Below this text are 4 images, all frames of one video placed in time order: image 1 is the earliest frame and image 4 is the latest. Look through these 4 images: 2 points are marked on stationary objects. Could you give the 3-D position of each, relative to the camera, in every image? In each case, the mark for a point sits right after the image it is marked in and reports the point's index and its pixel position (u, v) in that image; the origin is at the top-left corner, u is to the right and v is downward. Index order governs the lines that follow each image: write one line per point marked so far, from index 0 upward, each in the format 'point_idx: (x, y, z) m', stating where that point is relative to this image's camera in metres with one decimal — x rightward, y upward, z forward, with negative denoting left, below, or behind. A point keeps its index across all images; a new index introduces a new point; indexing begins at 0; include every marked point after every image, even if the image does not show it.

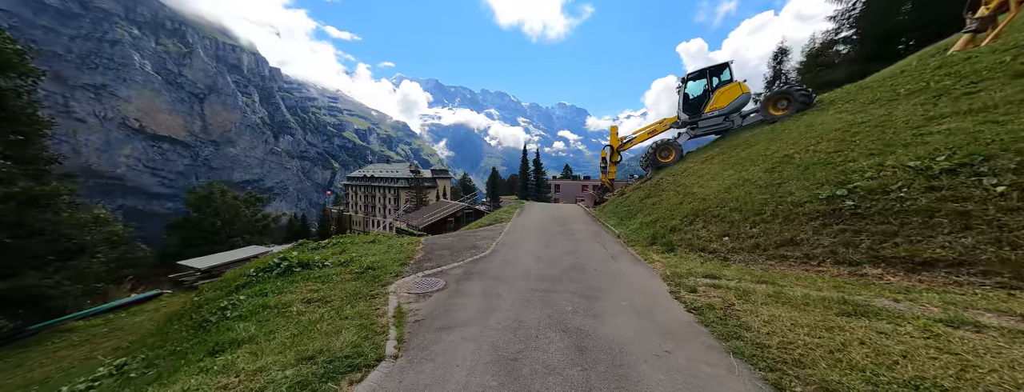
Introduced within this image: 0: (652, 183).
0: (+7.4, +0.7, +15.9) m
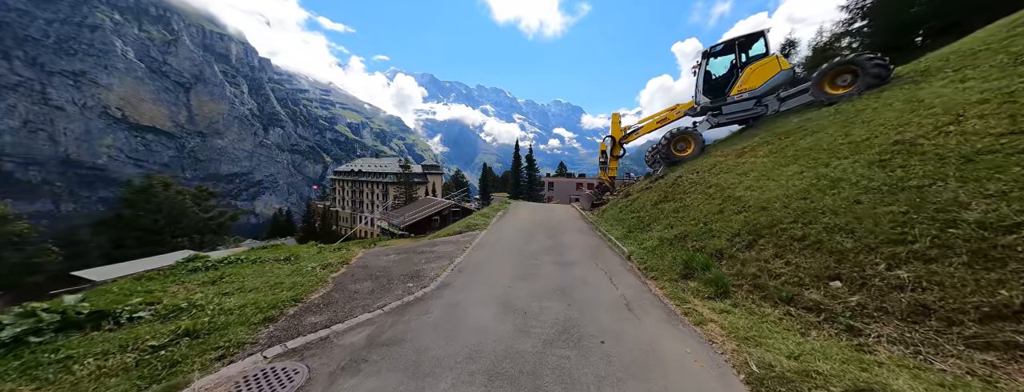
0: (+6.4, +0.6, +12.5) m
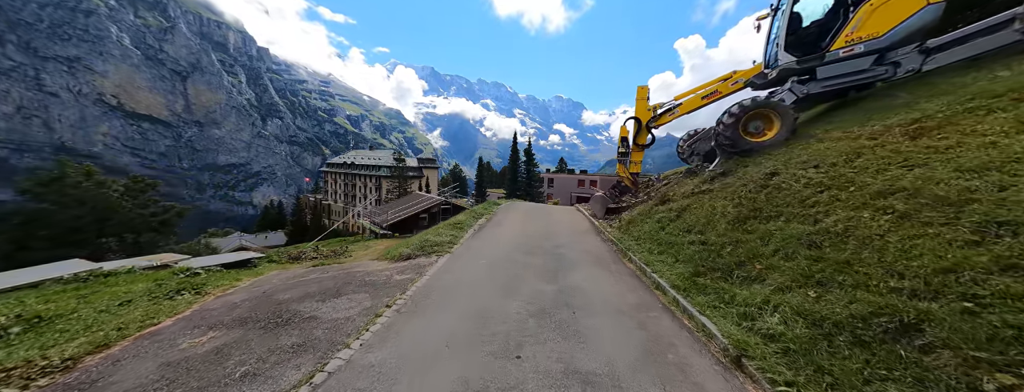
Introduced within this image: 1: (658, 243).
0: (+5.8, +0.4, +7.6) m
1: (+3.8, -1.2, +7.9) m
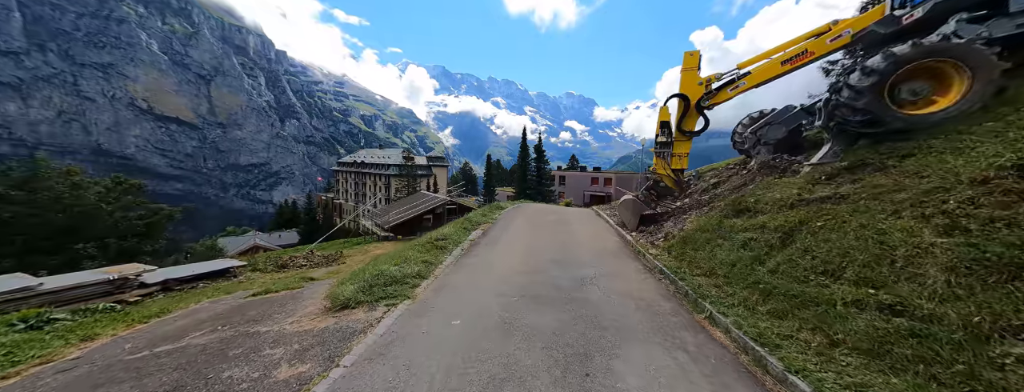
0: (+5.8, +0.2, +4.1) m
1: (+3.7, -1.4, +4.5) m
